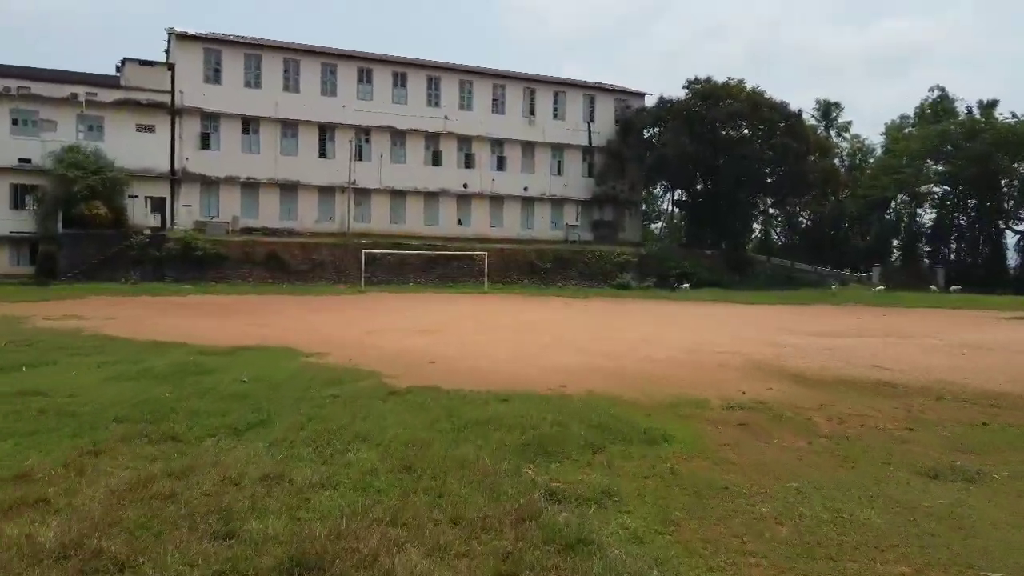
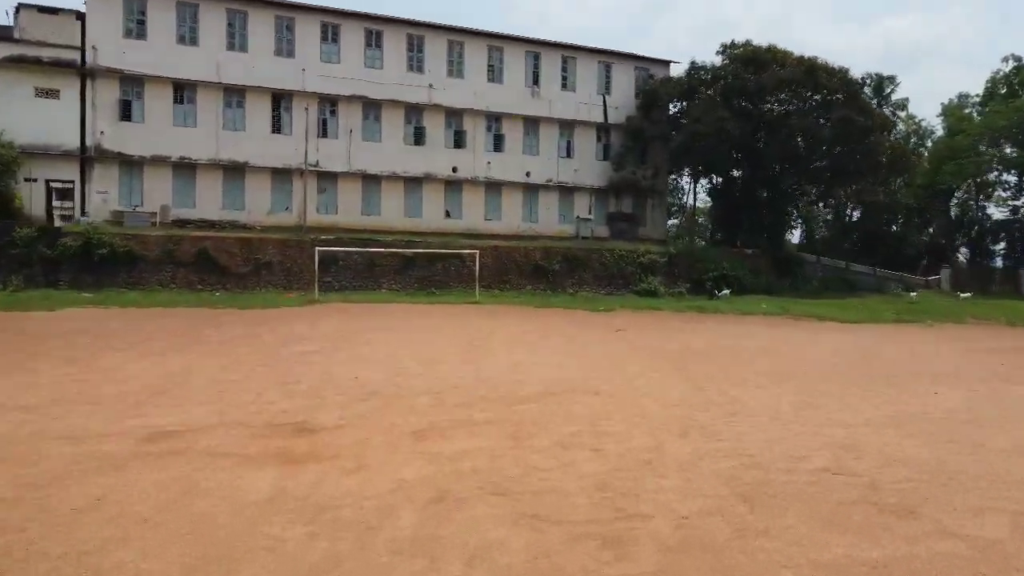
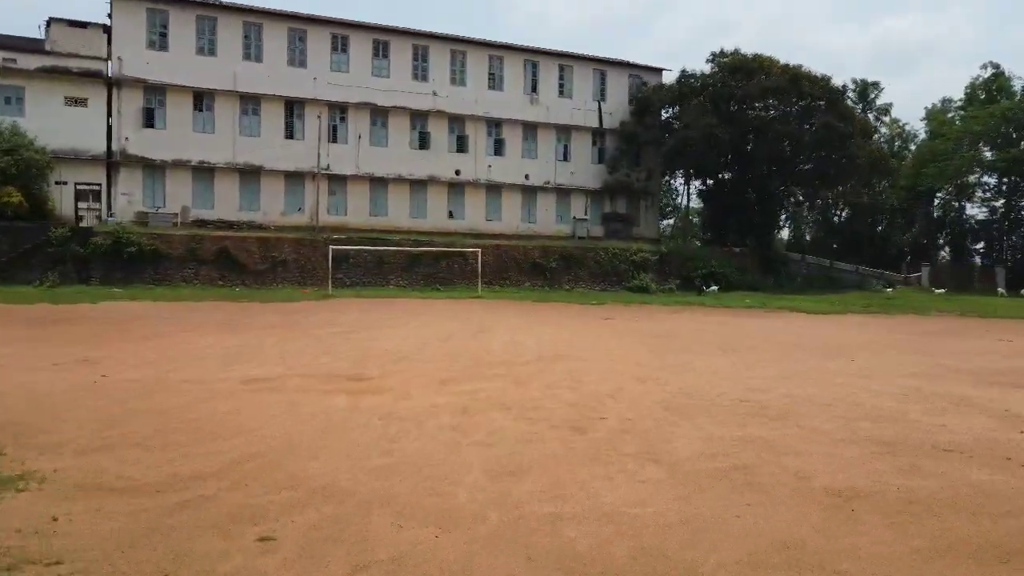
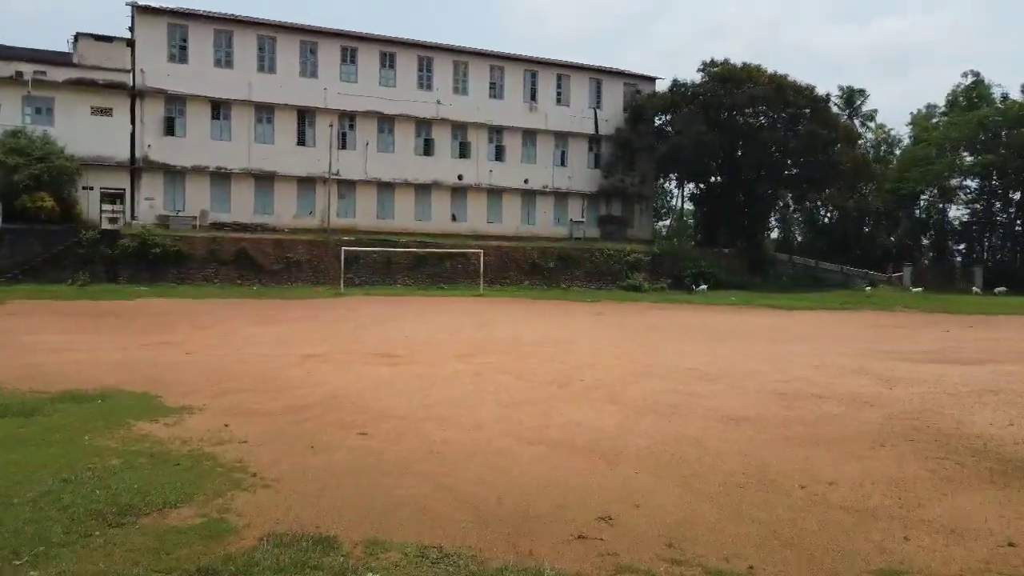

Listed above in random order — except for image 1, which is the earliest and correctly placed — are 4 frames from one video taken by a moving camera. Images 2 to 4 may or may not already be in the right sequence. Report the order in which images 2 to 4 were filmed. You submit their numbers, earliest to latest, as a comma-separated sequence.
4, 3, 2
